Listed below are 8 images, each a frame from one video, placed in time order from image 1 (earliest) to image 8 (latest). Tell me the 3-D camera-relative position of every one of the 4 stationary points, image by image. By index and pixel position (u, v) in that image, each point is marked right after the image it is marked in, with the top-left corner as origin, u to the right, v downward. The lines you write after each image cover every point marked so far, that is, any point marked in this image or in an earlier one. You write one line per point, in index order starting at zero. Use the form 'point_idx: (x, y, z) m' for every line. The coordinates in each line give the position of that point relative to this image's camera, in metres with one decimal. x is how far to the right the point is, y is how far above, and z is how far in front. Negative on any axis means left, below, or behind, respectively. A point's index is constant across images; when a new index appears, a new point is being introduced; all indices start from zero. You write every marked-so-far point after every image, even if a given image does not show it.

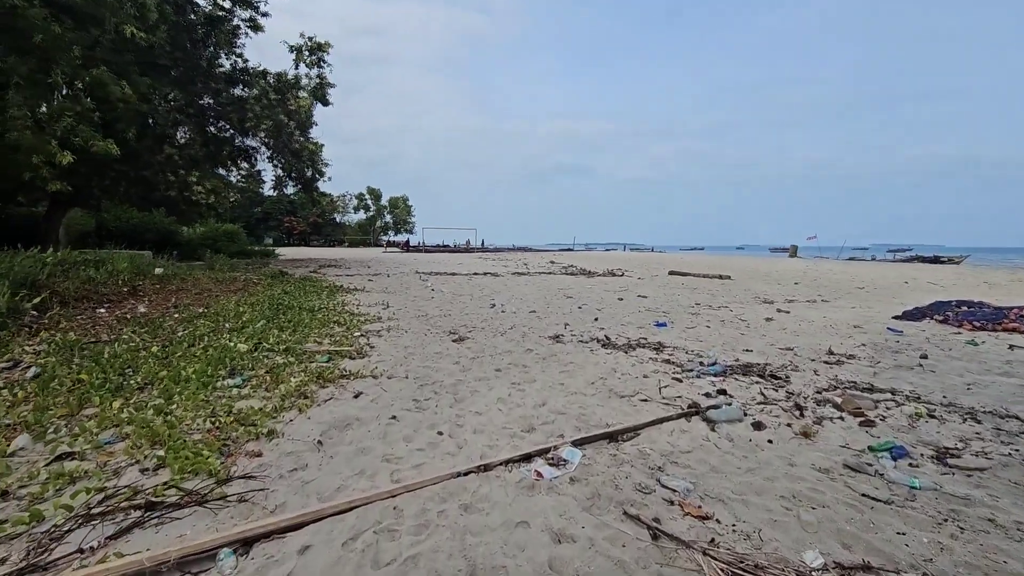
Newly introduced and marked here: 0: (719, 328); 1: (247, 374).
0: (+2.4, -0.5, +6.0) m
1: (-2.1, -0.7, +4.0) m
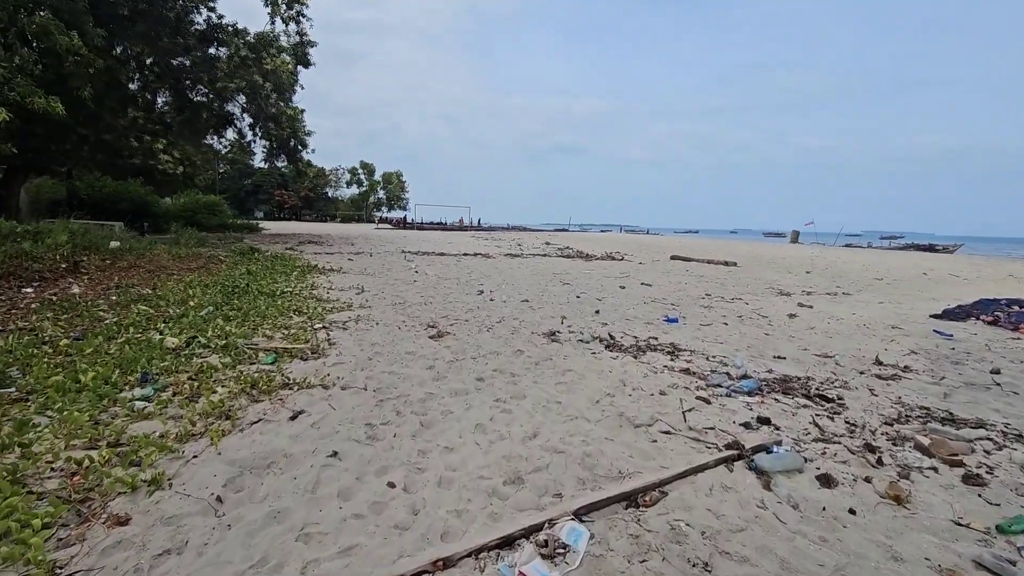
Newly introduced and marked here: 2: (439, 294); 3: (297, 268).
0: (+2.3, -0.4, +5.2) m
1: (-2.2, -0.6, +3.2) m
2: (-1.0, -0.1, +6.7) m
3: (-3.5, +0.3, +8.4) m
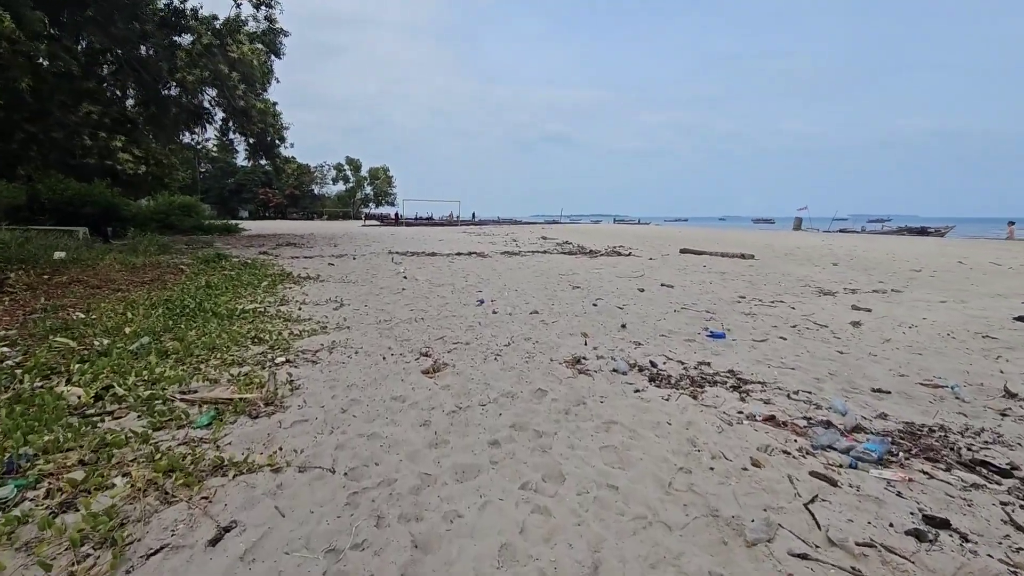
0: (+2.4, -0.4, +4.3) m
1: (-2.1, -0.8, +2.2) m
2: (-0.9, -0.2, +5.7) m
3: (-3.5, +0.2, +7.4) m
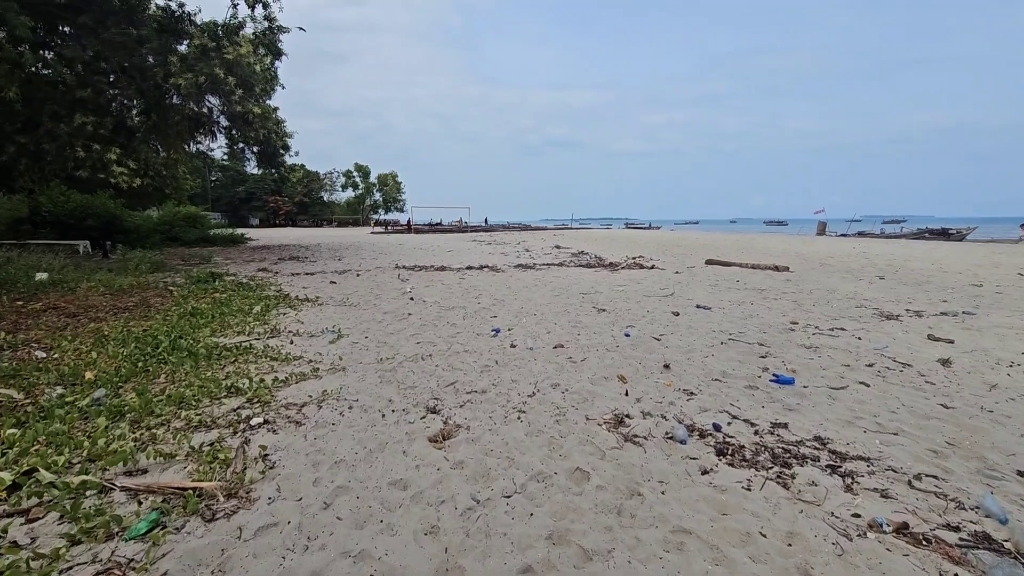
0: (+2.6, -0.7, +3.5) m
1: (-1.9, -1.1, +1.6) m
2: (-0.7, -0.5, +5.0) m
3: (-3.3, -0.2, +6.7) m
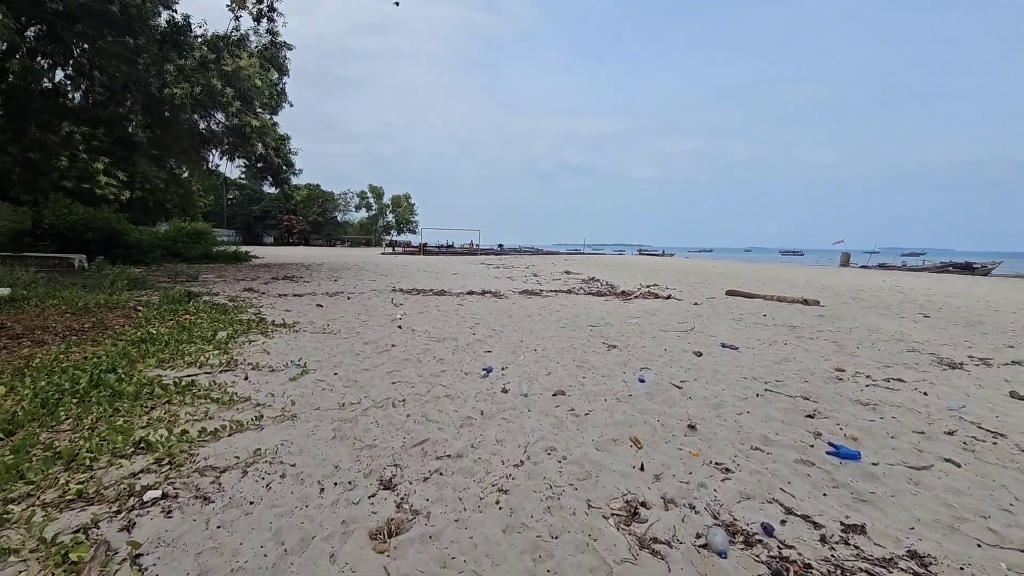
0: (+2.5, -0.9, +2.7) m
1: (-2.1, -1.1, +0.8) m
2: (-0.8, -0.7, +4.3) m
3: (-3.3, -0.4, +6.1) m
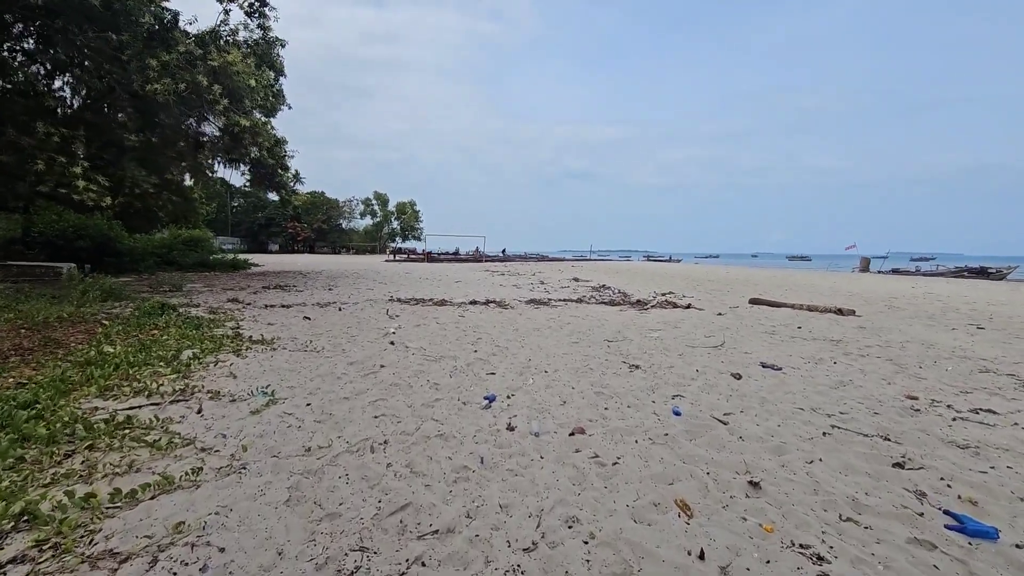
0: (+2.5, -1.0, +1.9) m
1: (-2.1, -1.2, +0.1) m
2: (-0.7, -0.8, +3.6) m
3: (-3.2, -0.6, +5.4) m
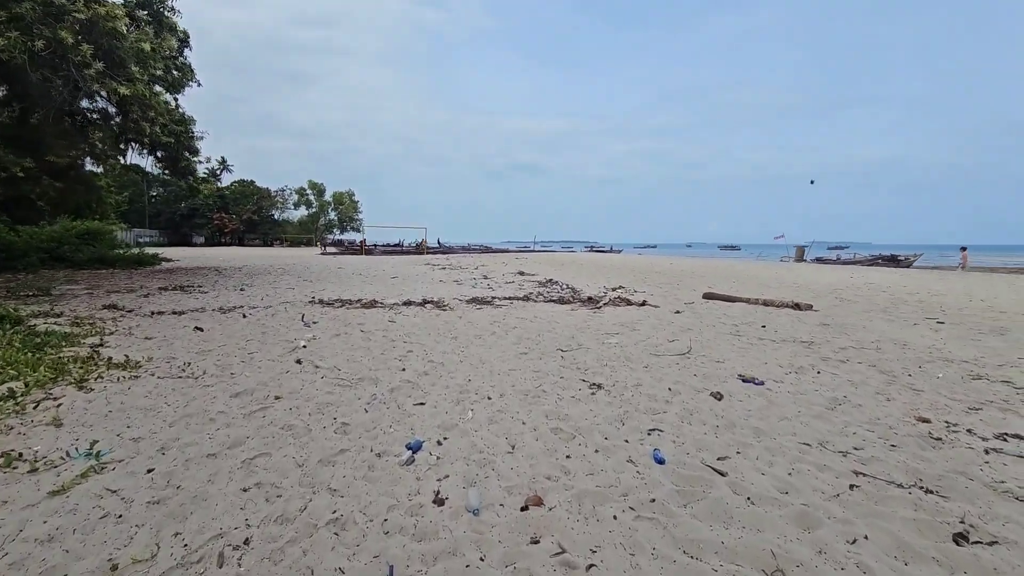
0: (+2.3, -1.1, +1.3) m
1: (-2.0, -1.3, -1.0) m
2: (-1.1, -0.9, +2.6) m
3: (-3.8, -0.6, +4.1) m
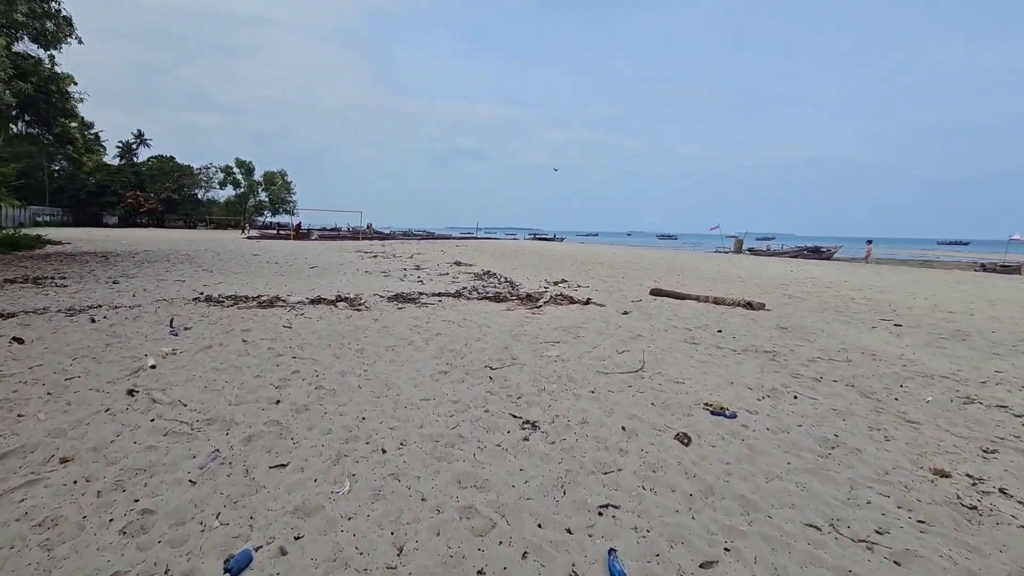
0: (+2.1, -1.2, +0.6) m
1: (-2.0, -1.5, -2.2) m
2: (-1.4, -1.0, +1.5) m
3: (-4.3, -0.7, +2.7) m
